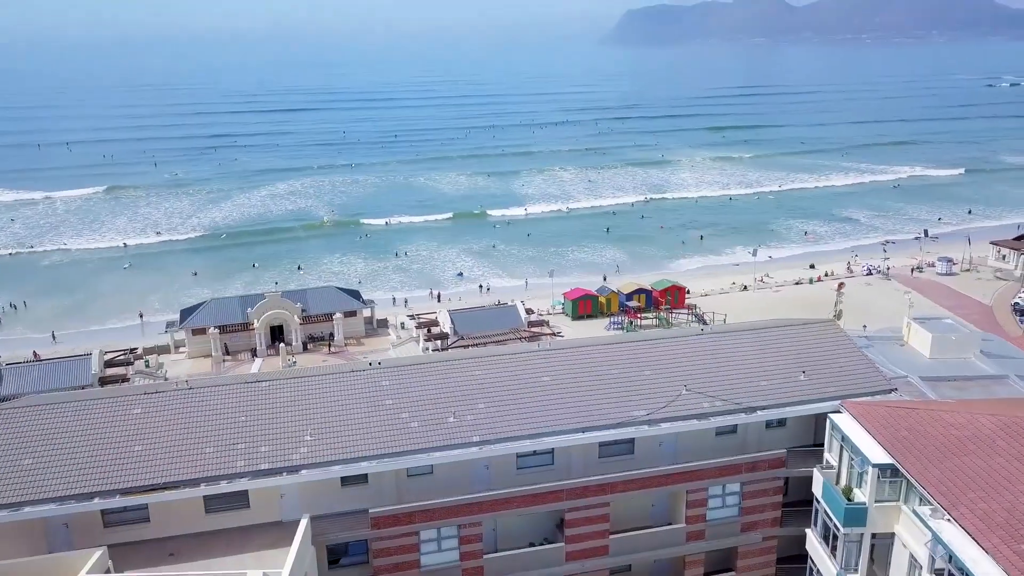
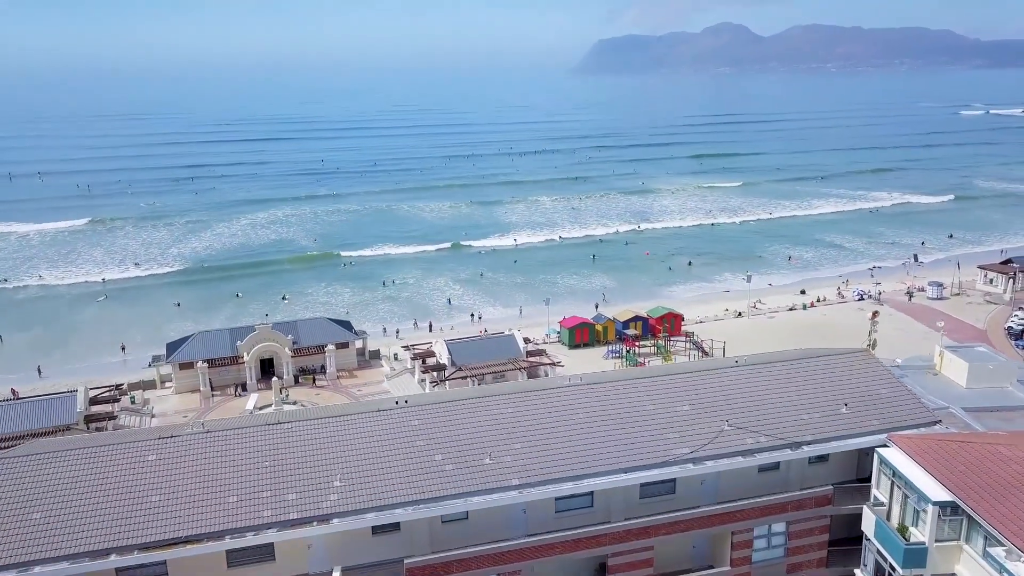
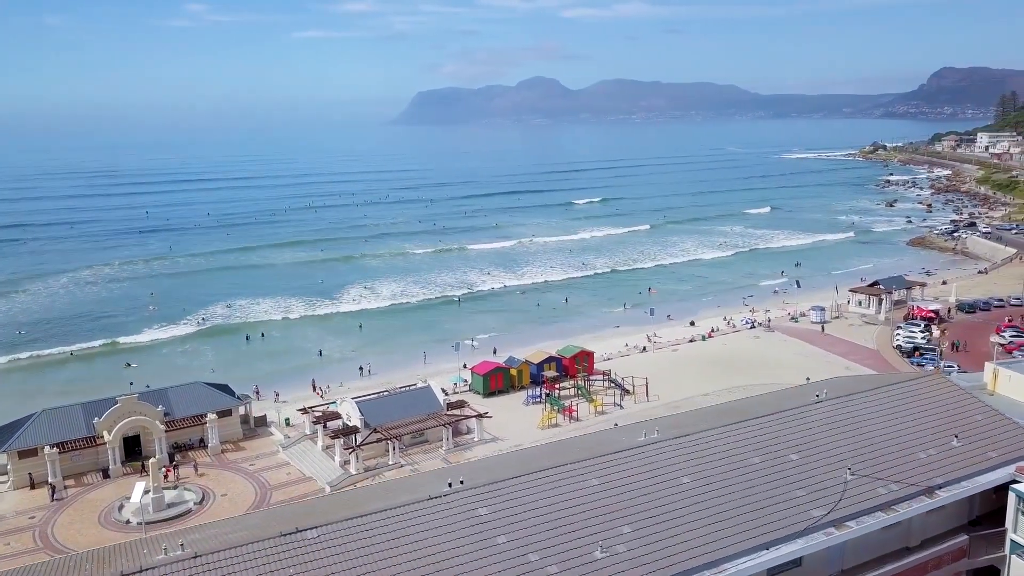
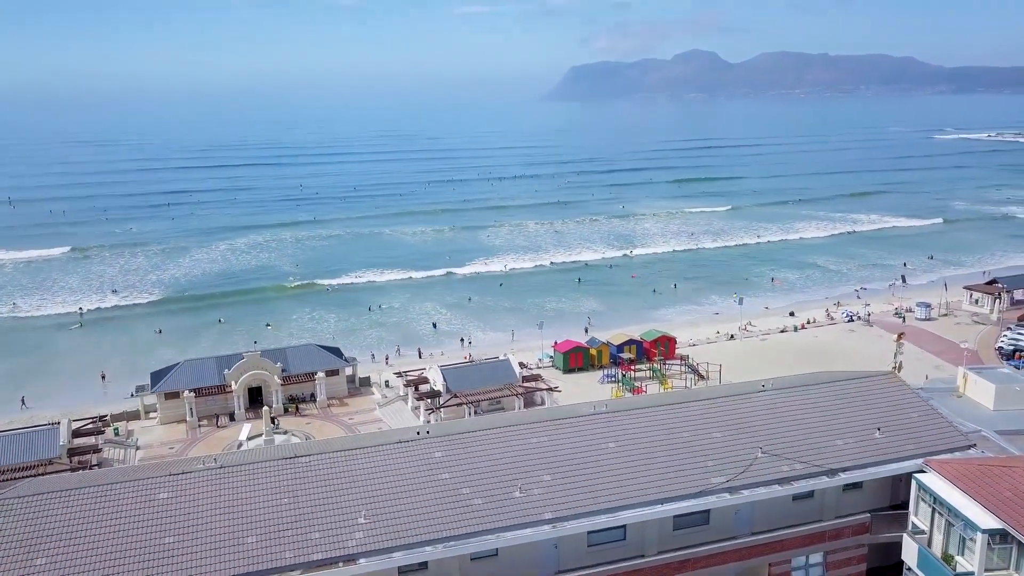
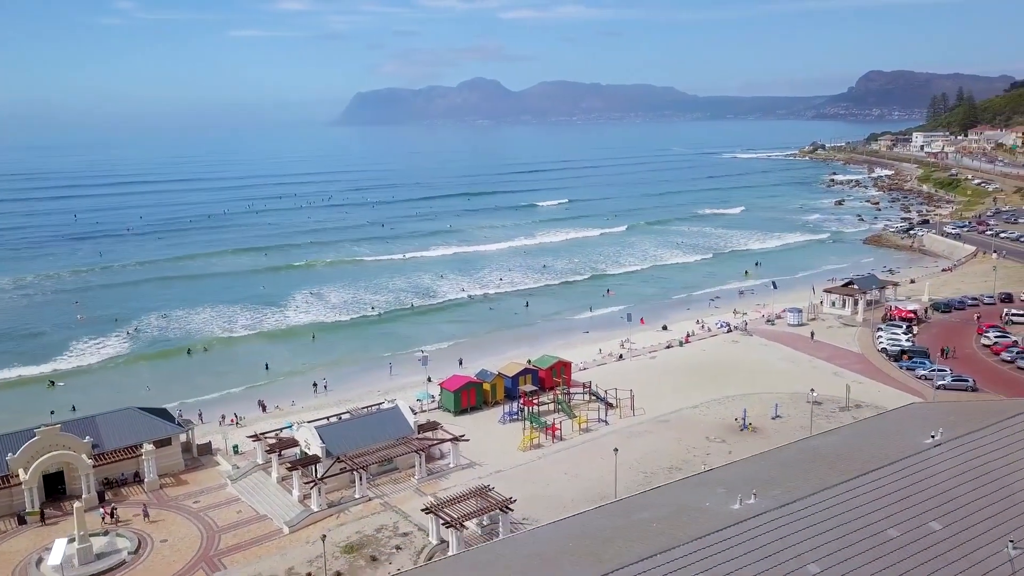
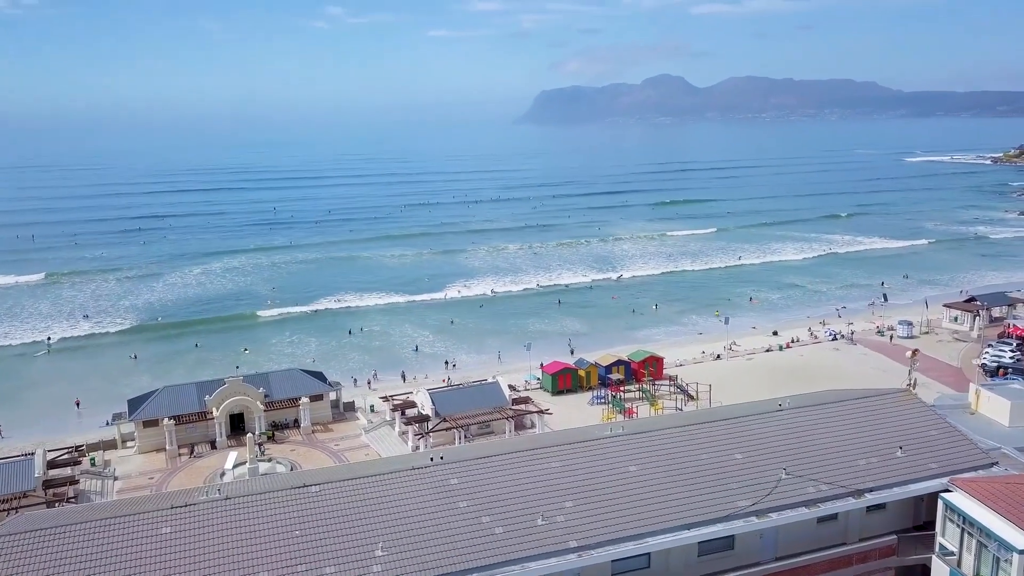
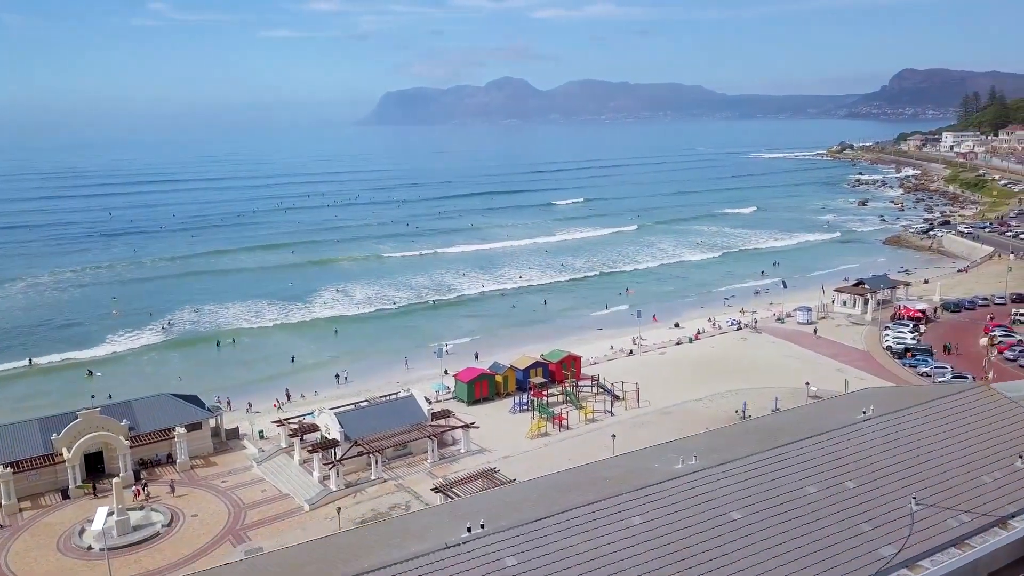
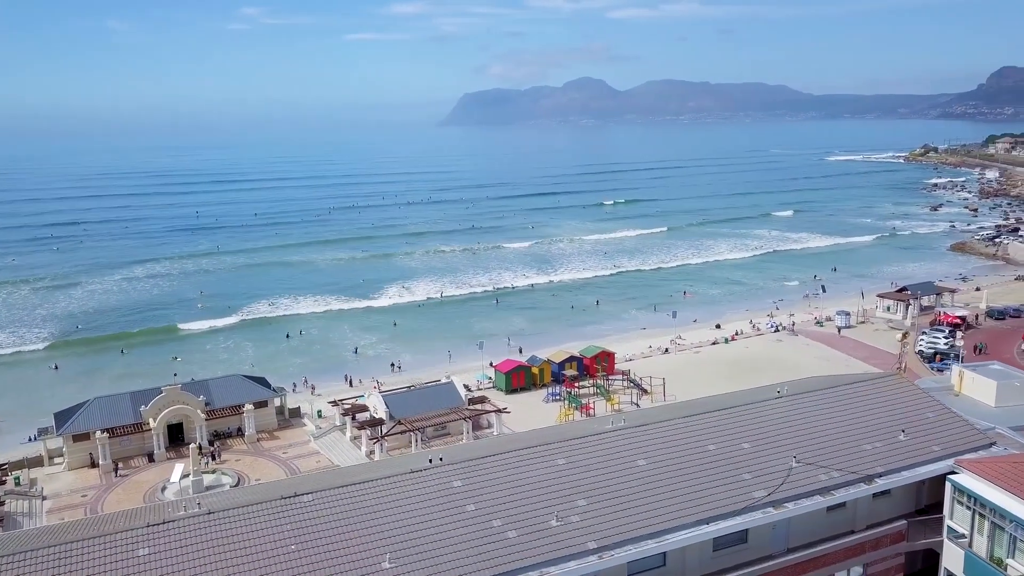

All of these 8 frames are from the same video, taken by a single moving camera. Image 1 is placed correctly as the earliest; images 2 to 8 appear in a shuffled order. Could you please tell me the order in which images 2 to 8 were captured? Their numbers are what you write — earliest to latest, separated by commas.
2, 4, 6, 8, 3, 7, 5
